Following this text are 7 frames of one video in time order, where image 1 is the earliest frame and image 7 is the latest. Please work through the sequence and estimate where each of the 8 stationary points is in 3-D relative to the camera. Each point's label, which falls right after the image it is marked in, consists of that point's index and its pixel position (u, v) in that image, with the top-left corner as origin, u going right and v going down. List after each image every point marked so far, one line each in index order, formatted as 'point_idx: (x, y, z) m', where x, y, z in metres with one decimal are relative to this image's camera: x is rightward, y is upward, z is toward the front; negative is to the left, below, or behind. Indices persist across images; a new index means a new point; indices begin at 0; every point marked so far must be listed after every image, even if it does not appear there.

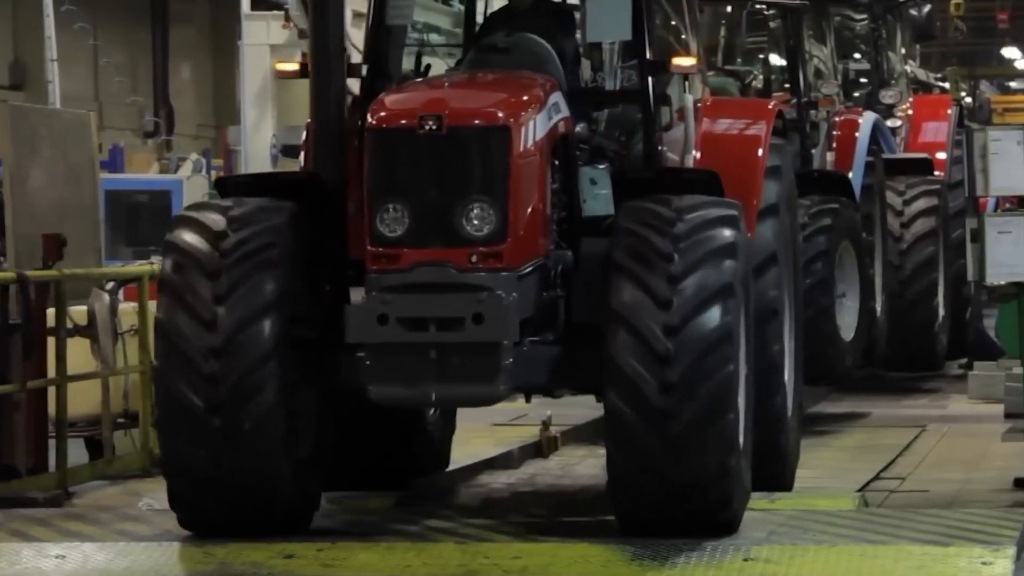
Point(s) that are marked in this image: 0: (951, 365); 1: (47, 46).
0: (+3.0, -0.5, +10.6) m
1: (-2.7, +1.4, +8.9) m
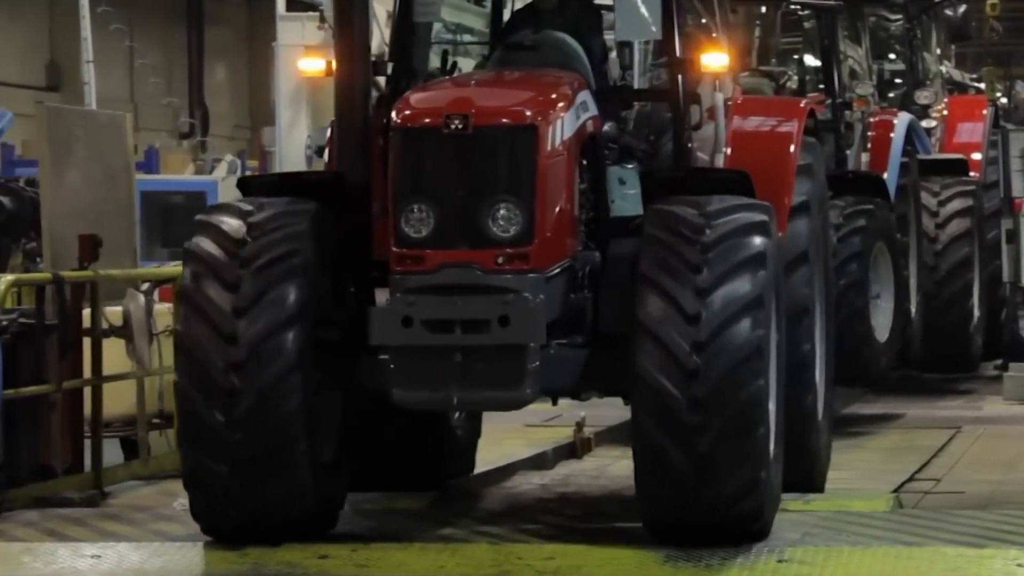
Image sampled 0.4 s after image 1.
0: (+3.2, -0.5, +10.5) m
1: (-2.5, +1.4, +9.0) m
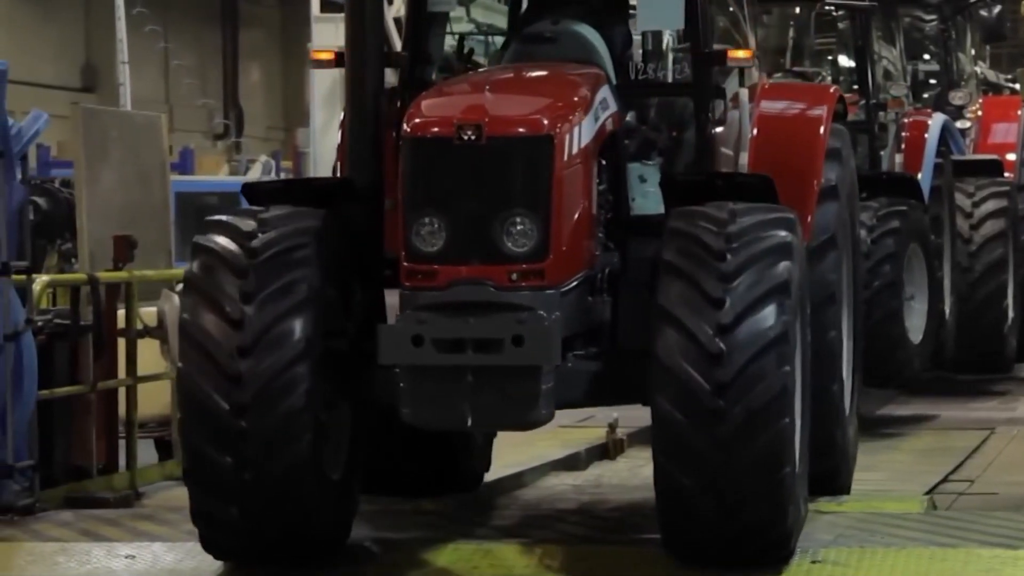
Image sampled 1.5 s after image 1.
0: (+3.4, -0.5, +10.5) m
1: (-2.3, +1.4, +9.0) m
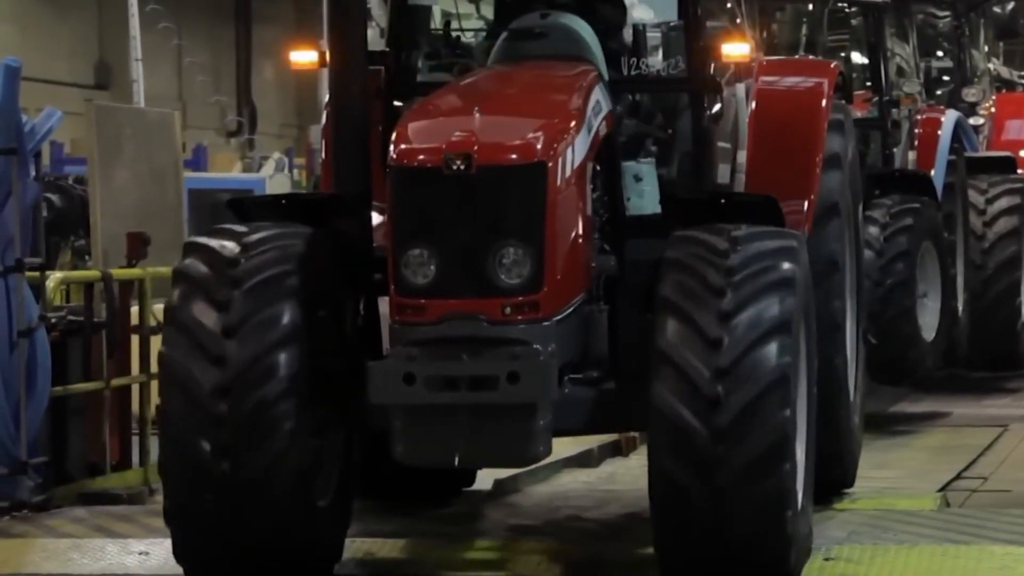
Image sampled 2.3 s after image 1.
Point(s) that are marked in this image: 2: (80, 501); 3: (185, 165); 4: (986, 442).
0: (+3.5, -0.5, +10.4) m
1: (-2.2, +1.4, +9.1) m
2: (-1.8, -0.9, +6.6) m
3: (-2.8, +1.1, +13.4) m
4: (+2.2, -0.7, +7.1) m
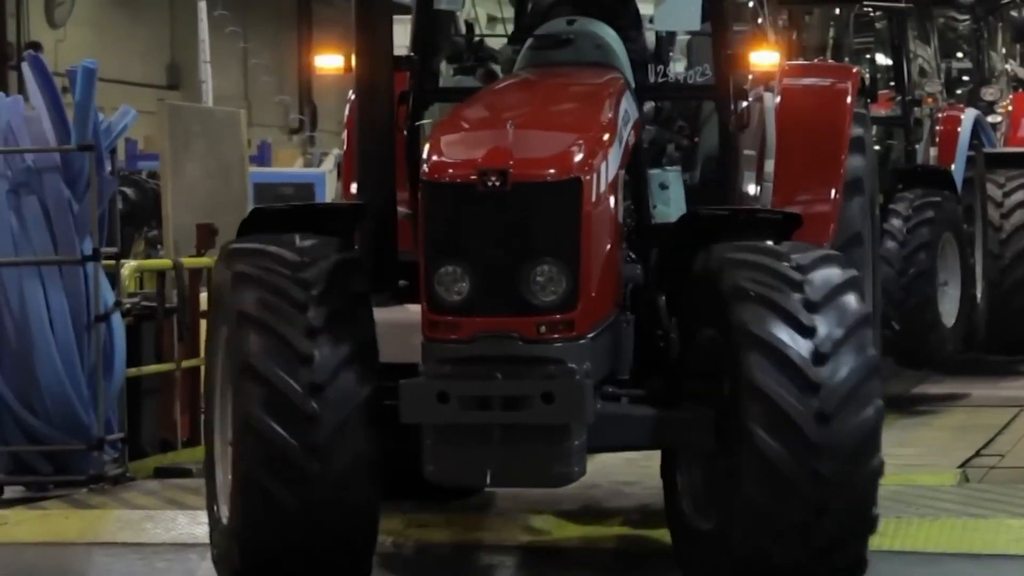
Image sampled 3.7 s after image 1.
0: (+3.7, -0.4, +10.8) m
1: (-2.0, +1.5, +9.5) m
2: (-1.6, -0.8, +7.0) m
3: (-2.5, +1.1, +13.8) m
4: (+2.4, -0.6, +7.5) m
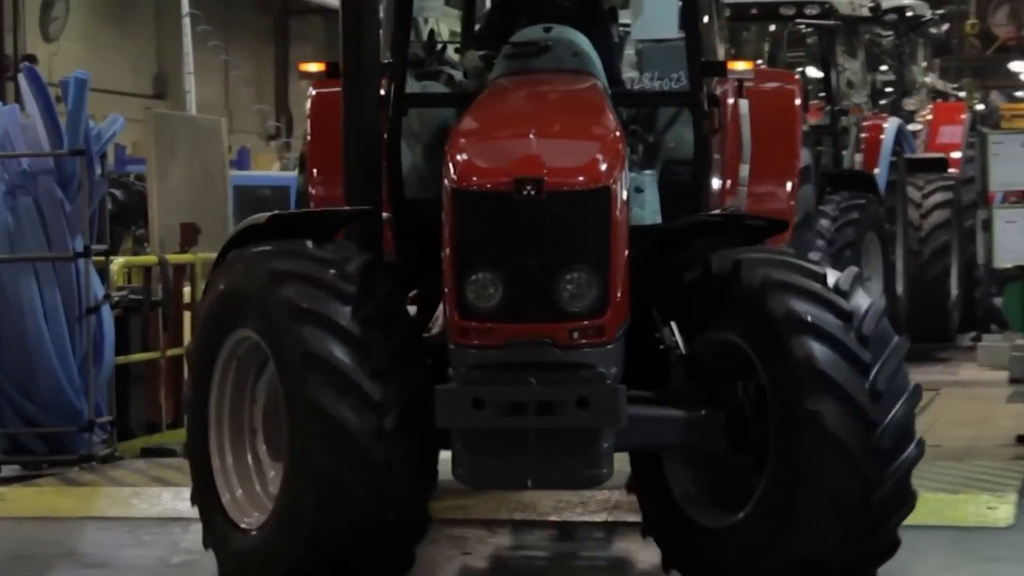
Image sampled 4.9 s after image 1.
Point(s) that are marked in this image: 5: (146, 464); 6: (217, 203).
0: (+3.5, -0.4, +11.5) m
1: (-2.2, +1.5, +10.1) m
2: (-1.8, -0.8, +7.6) m
3: (-2.8, +1.2, +14.4) m
4: (+2.2, -0.6, +8.1) m
5: (-1.7, -0.8, +7.4) m
6: (-1.8, +0.5, +9.0) m
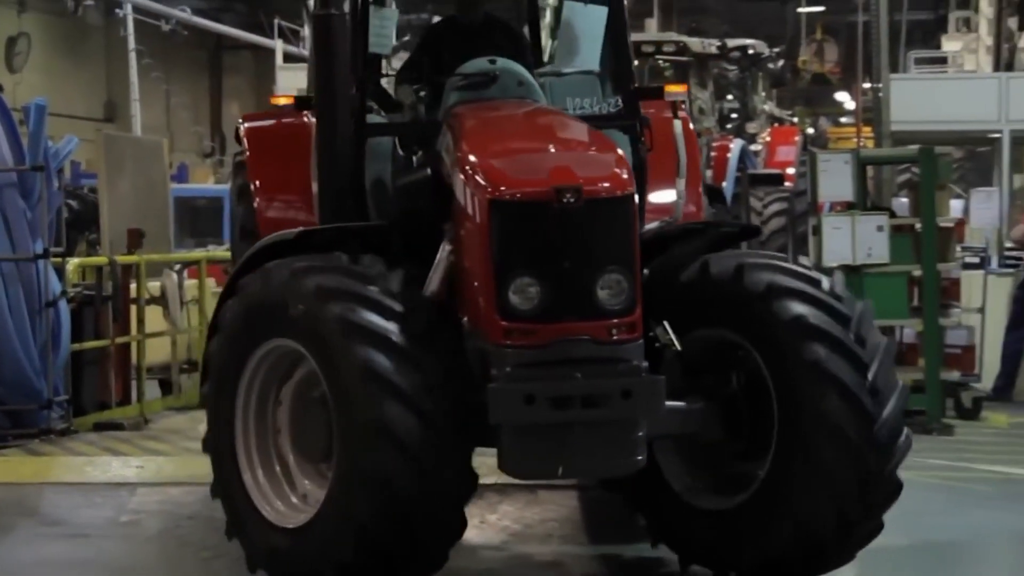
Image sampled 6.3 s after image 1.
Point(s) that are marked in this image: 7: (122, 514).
0: (+2.7, -0.4, +12.9) m
1: (-2.9, +1.5, +11.2) m
2: (-2.3, -0.8, +8.8) m
3: (-3.7, +1.2, +15.5) m
4: (+1.6, -0.6, +9.5) m
5: (-2.3, -0.8, +8.6) m
6: (-2.4, +0.5, +10.2) m
7: (-1.8, -1.0, +7.3) m
